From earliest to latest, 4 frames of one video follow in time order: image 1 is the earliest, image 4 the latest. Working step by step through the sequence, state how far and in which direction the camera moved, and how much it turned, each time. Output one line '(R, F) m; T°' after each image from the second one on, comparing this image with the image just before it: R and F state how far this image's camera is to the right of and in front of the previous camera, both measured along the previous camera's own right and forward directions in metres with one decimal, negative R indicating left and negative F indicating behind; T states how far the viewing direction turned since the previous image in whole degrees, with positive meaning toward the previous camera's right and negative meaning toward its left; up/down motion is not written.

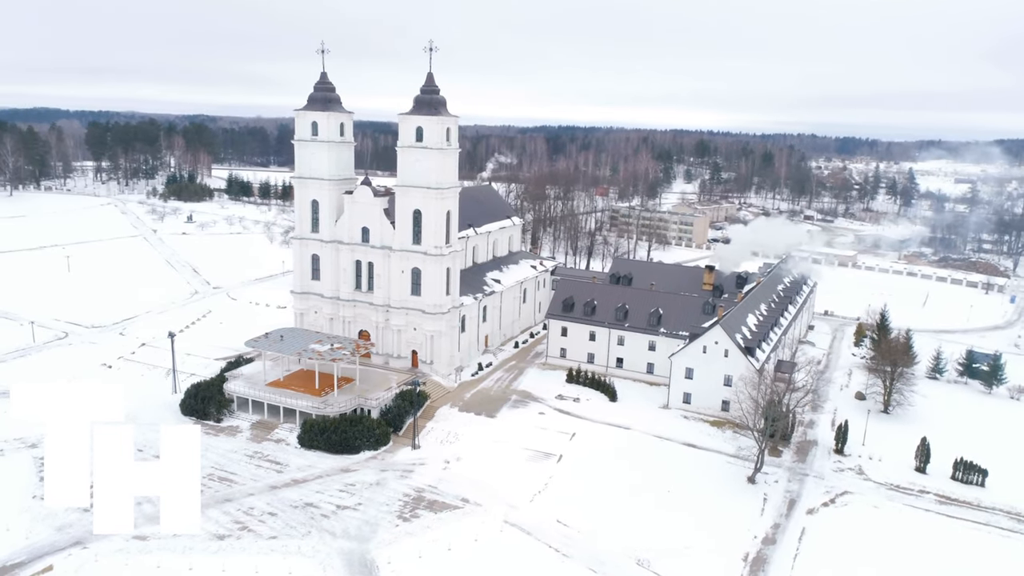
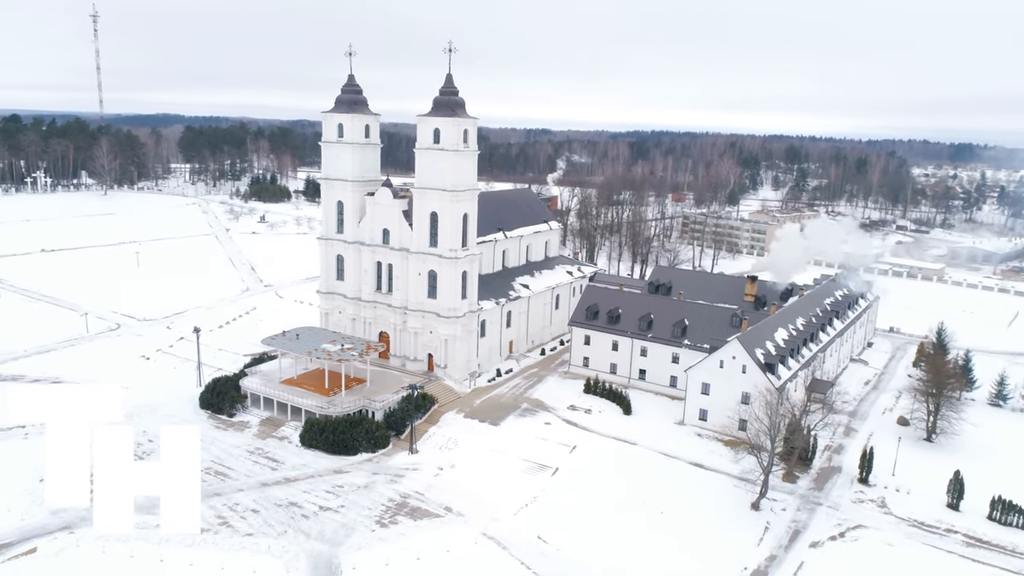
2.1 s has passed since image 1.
(+4.1, +1.2) m; -7°
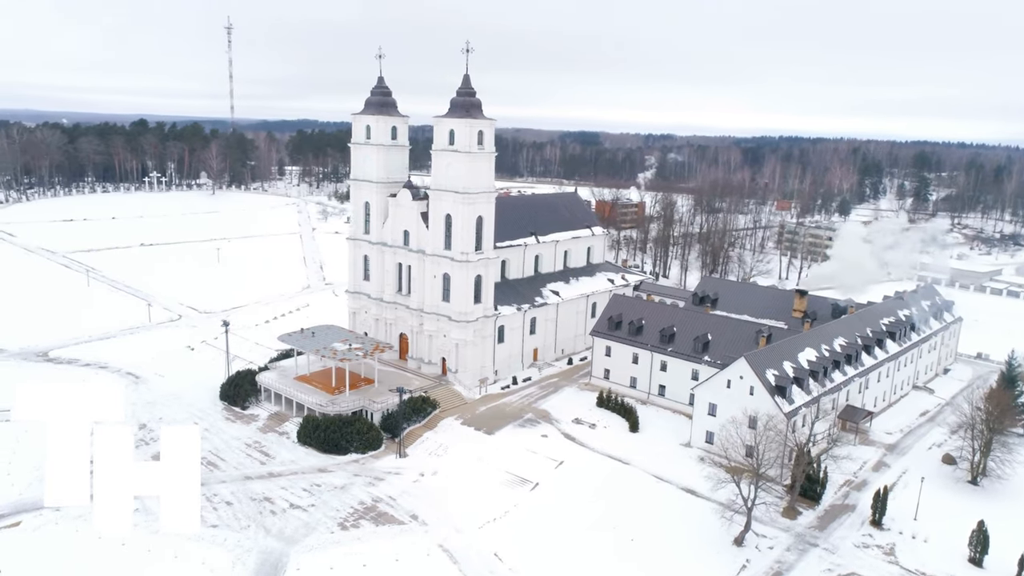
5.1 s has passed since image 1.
(+5.7, +1.6) m; -9°
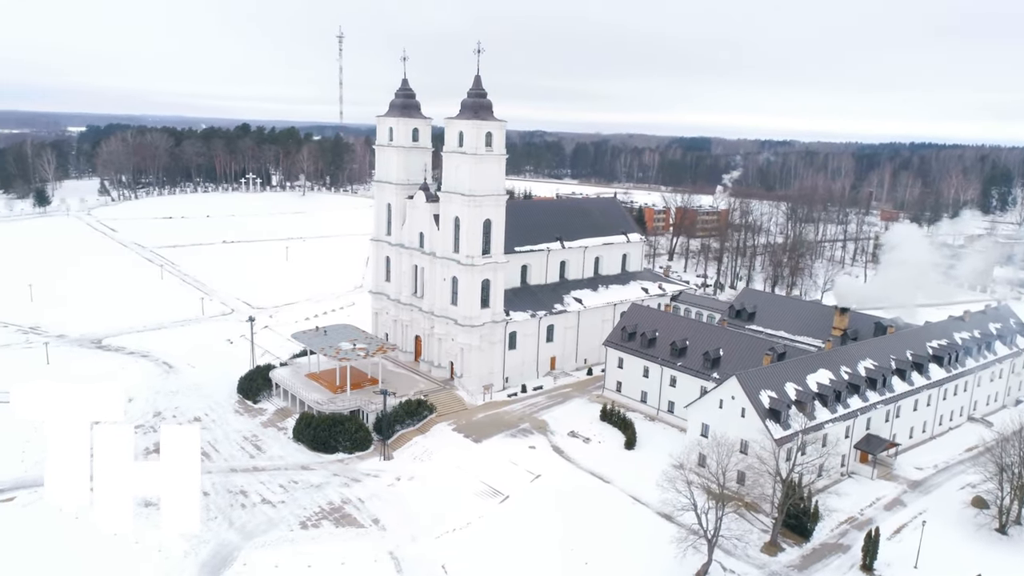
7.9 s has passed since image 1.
(+5.5, +1.3) m; -8°
